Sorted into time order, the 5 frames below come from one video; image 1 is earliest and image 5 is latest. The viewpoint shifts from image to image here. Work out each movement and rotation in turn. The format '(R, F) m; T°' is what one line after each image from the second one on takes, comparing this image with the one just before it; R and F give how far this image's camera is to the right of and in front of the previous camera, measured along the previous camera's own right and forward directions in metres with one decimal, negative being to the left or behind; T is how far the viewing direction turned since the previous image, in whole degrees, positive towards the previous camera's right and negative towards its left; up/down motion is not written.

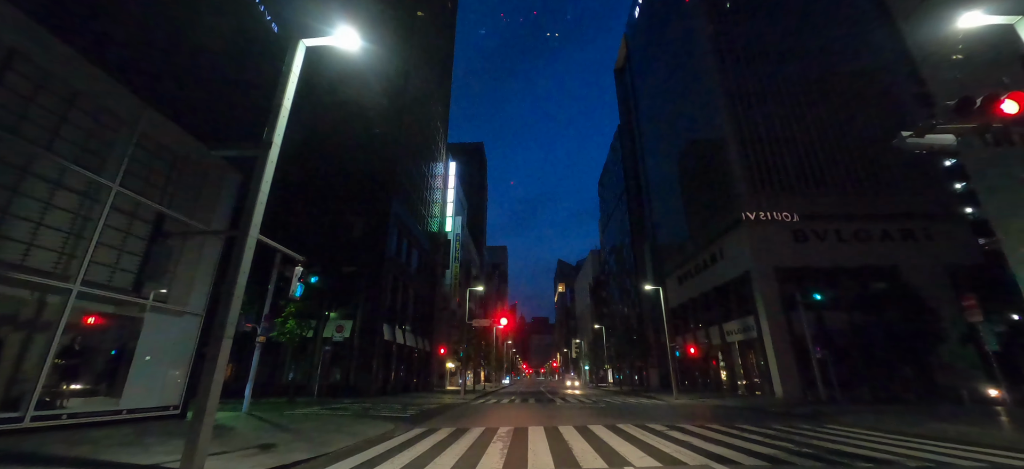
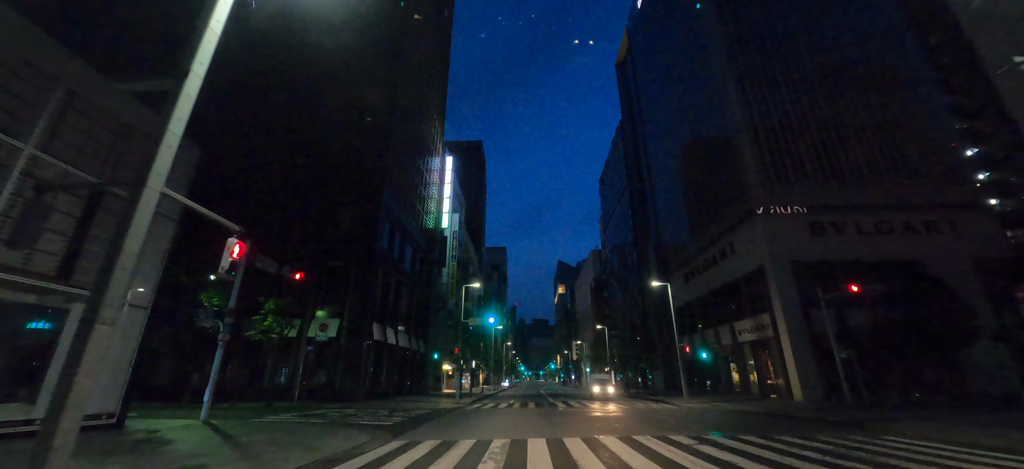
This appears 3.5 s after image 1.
(+0.1, +2.2) m; 0°
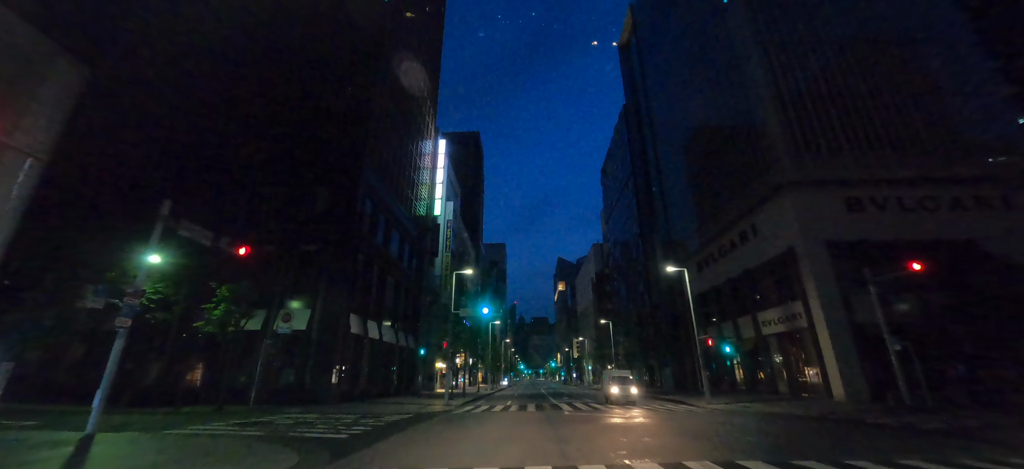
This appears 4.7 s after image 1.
(+0.2, +4.0) m; 0°
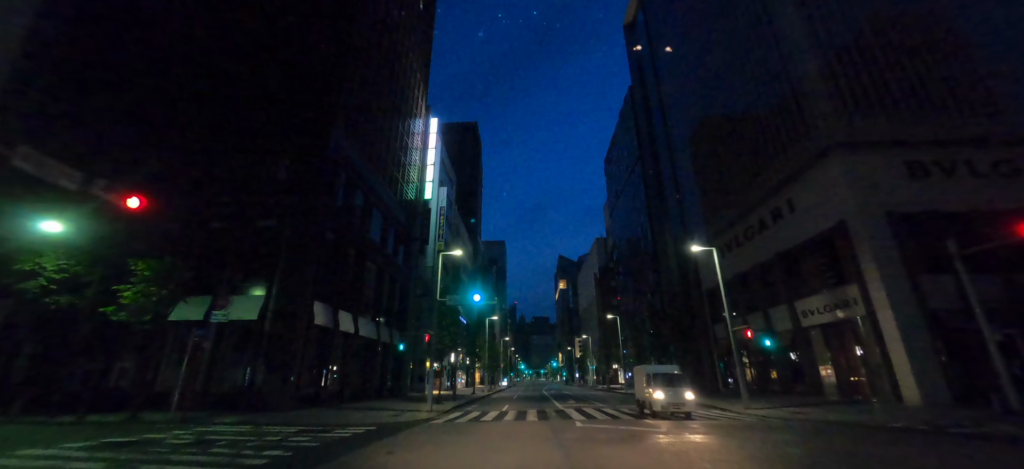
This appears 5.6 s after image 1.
(+0.2, +4.7) m; 0°
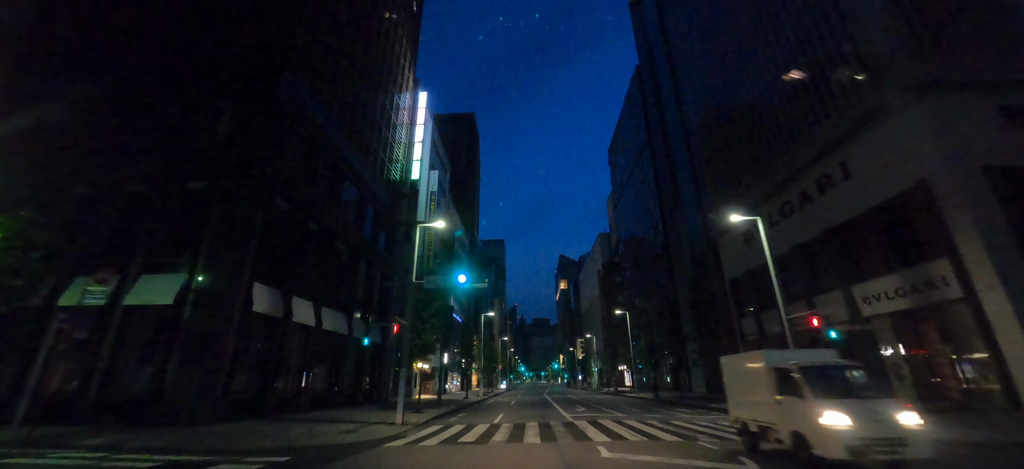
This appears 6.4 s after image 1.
(+0.3, +5.0) m; 0°
